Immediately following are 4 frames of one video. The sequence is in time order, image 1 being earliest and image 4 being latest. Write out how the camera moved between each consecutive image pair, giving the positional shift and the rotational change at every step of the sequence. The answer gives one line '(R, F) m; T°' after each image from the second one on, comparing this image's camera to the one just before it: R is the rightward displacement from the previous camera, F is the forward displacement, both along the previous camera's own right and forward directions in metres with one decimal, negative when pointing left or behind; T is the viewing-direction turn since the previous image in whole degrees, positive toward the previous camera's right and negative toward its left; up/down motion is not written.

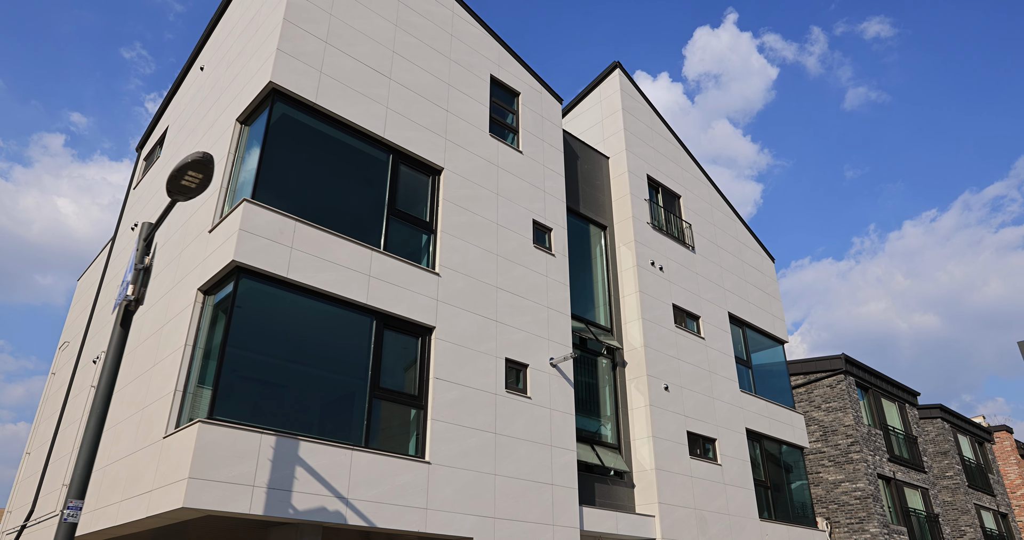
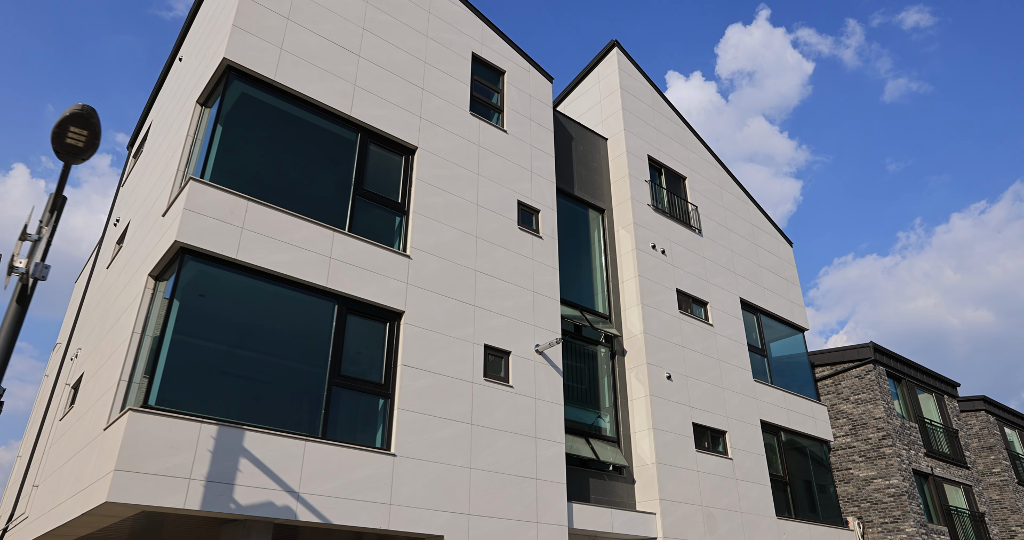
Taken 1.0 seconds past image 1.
(+1.0, +0.7) m; -3°
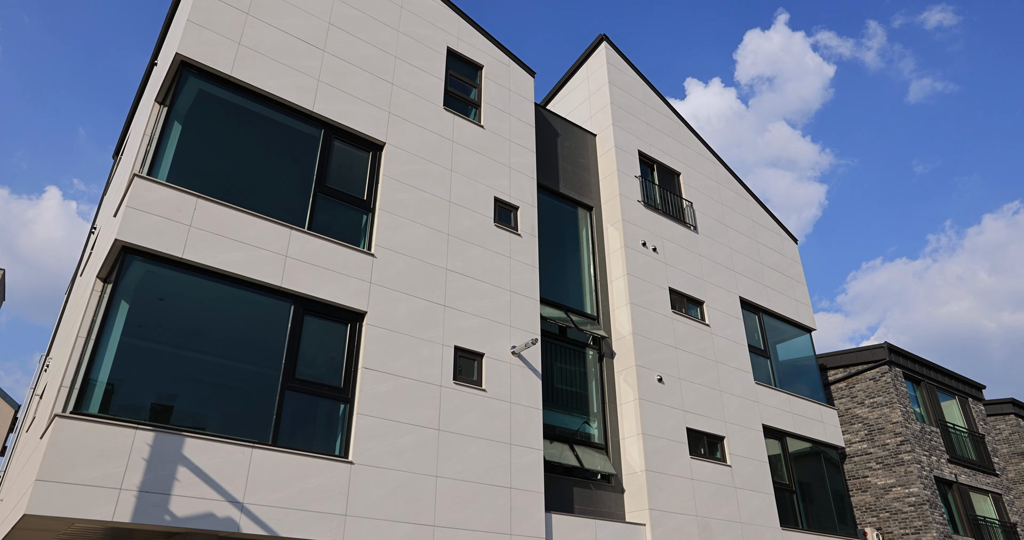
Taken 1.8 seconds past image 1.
(+0.8, +0.5) m; -2°
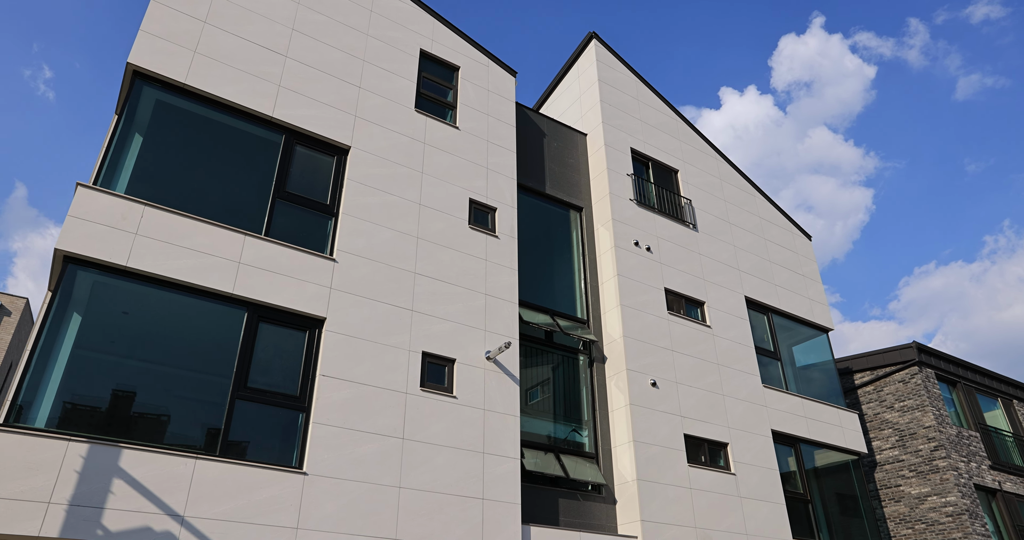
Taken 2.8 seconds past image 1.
(+1.1, +0.5) m; -3°
